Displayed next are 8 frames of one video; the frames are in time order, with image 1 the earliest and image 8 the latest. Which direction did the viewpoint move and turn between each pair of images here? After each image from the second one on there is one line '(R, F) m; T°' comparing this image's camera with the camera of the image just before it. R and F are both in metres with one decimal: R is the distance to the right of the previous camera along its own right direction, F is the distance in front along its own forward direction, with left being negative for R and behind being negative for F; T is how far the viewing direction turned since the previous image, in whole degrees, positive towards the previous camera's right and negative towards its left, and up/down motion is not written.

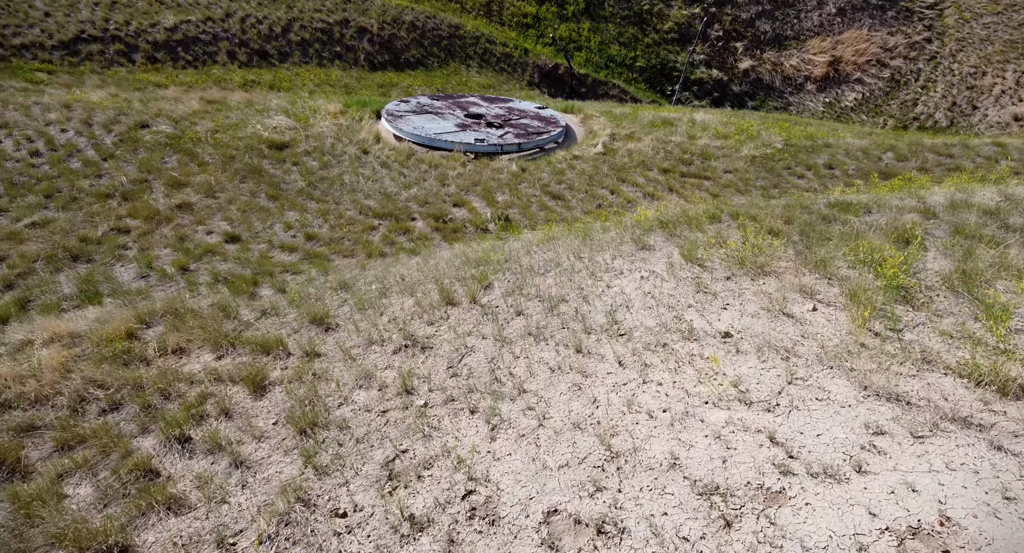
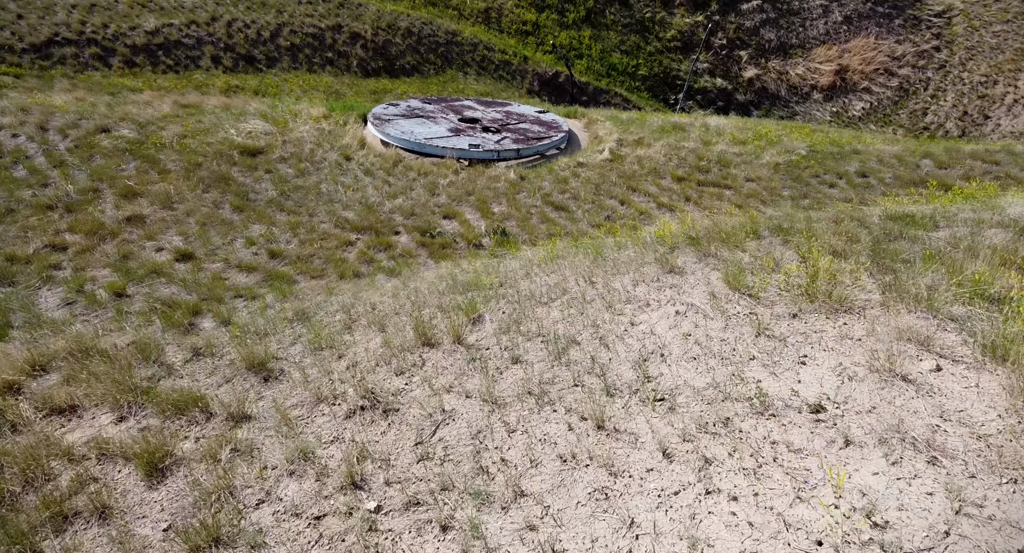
(0.0, +1.2) m; 0°
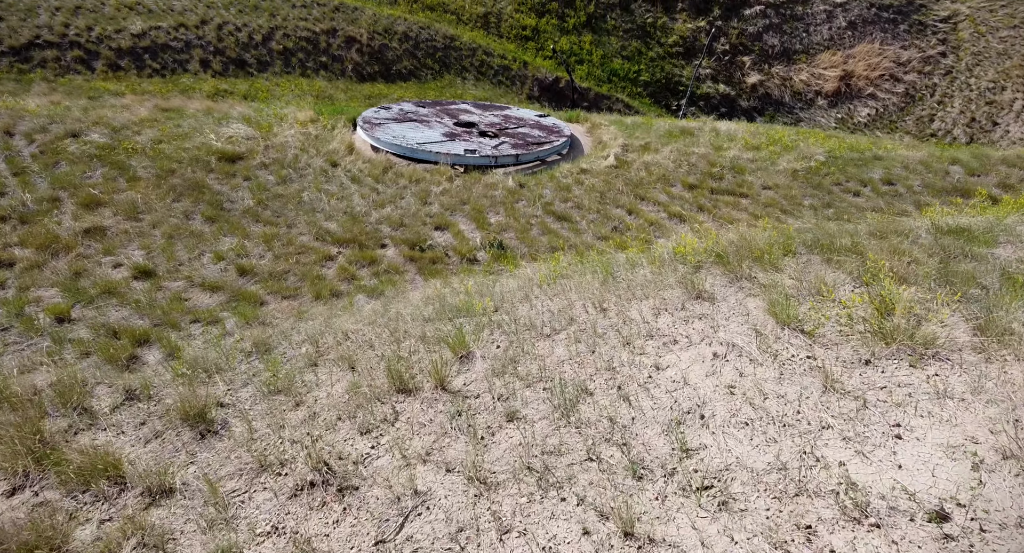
(0.0, +0.8) m; 0°
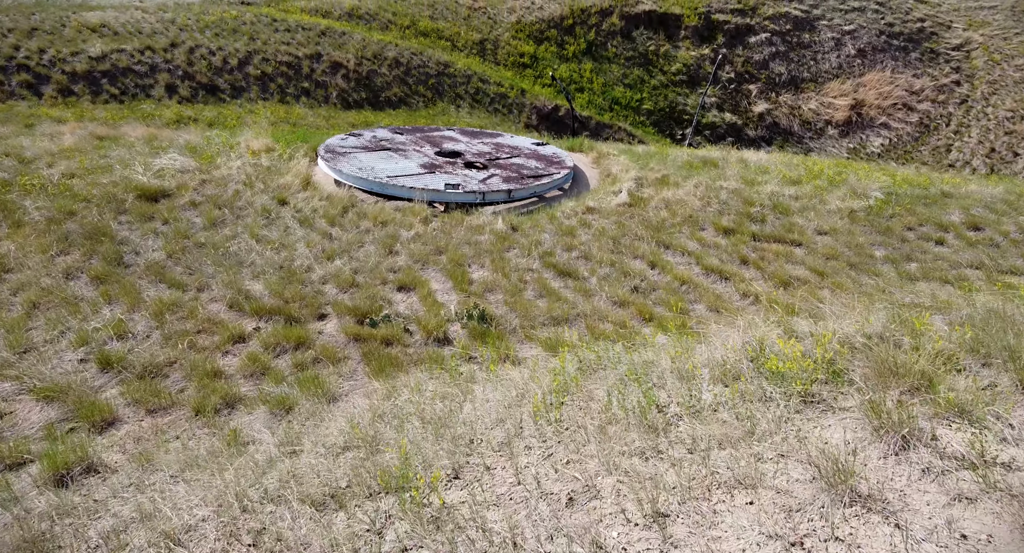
(+0.1, +2.0) m; 0°
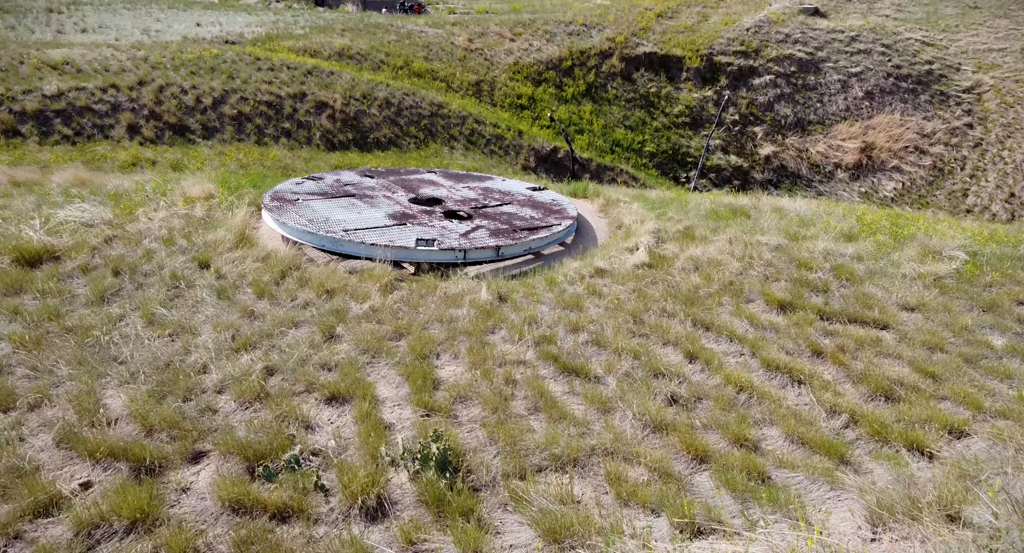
(+0.1, +1.9) m; 0°
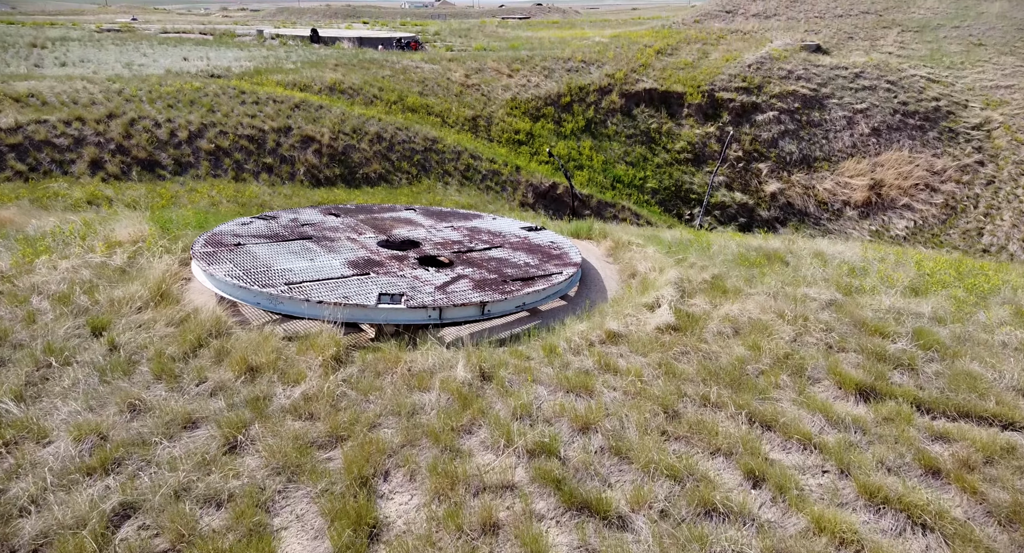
(+0.1, +1.5) m; 0°
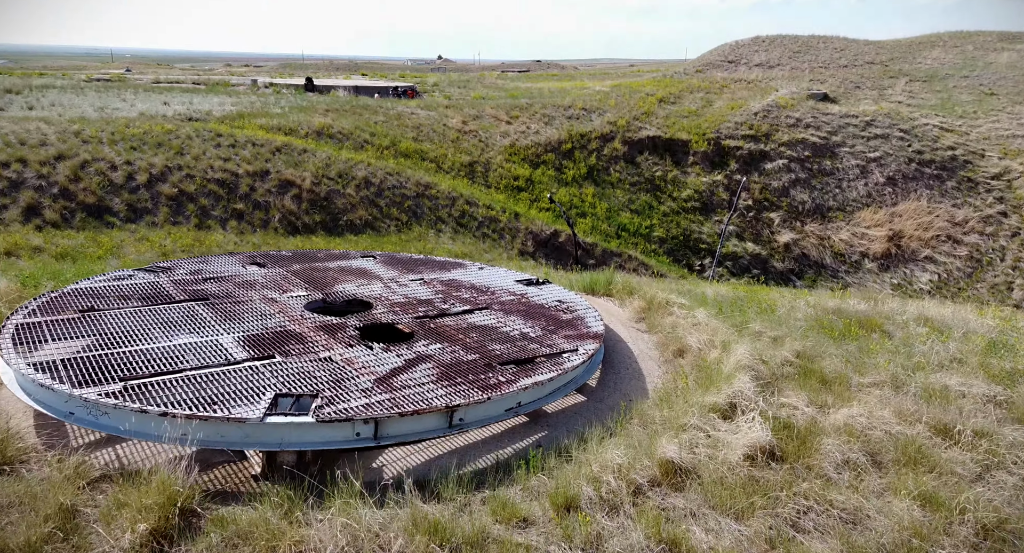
(+0.1, +2.1) m; 0°
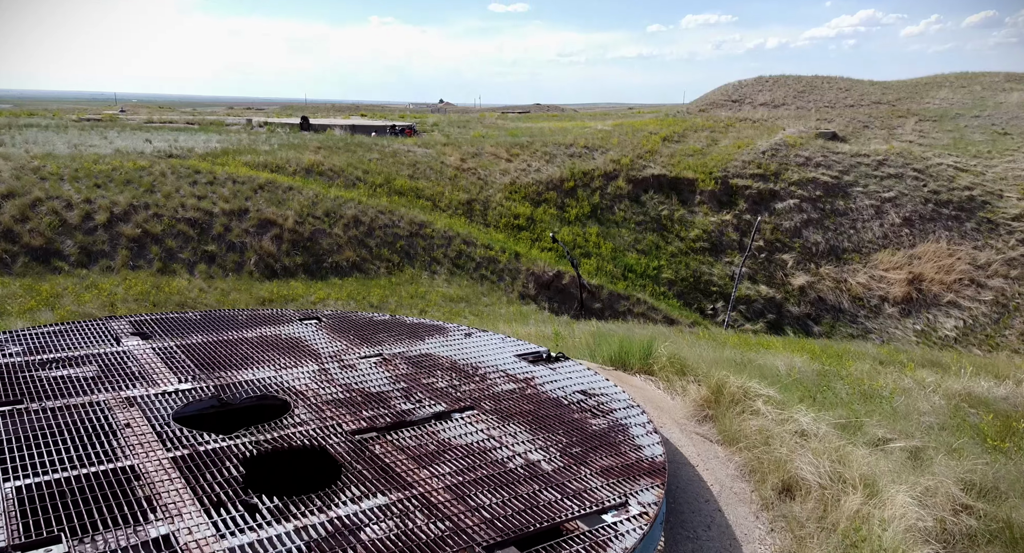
(0.0, +1.7) m; 0°
